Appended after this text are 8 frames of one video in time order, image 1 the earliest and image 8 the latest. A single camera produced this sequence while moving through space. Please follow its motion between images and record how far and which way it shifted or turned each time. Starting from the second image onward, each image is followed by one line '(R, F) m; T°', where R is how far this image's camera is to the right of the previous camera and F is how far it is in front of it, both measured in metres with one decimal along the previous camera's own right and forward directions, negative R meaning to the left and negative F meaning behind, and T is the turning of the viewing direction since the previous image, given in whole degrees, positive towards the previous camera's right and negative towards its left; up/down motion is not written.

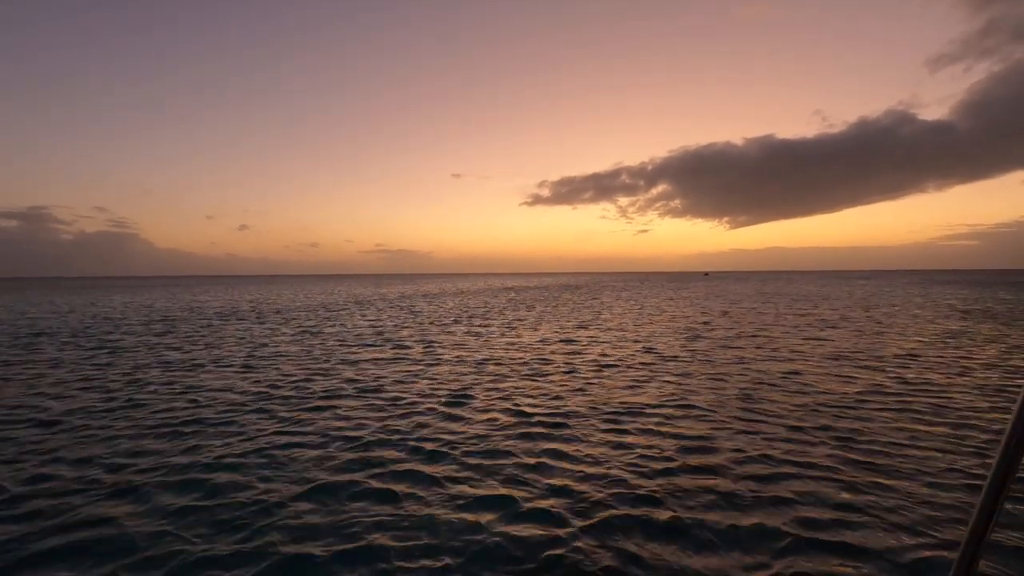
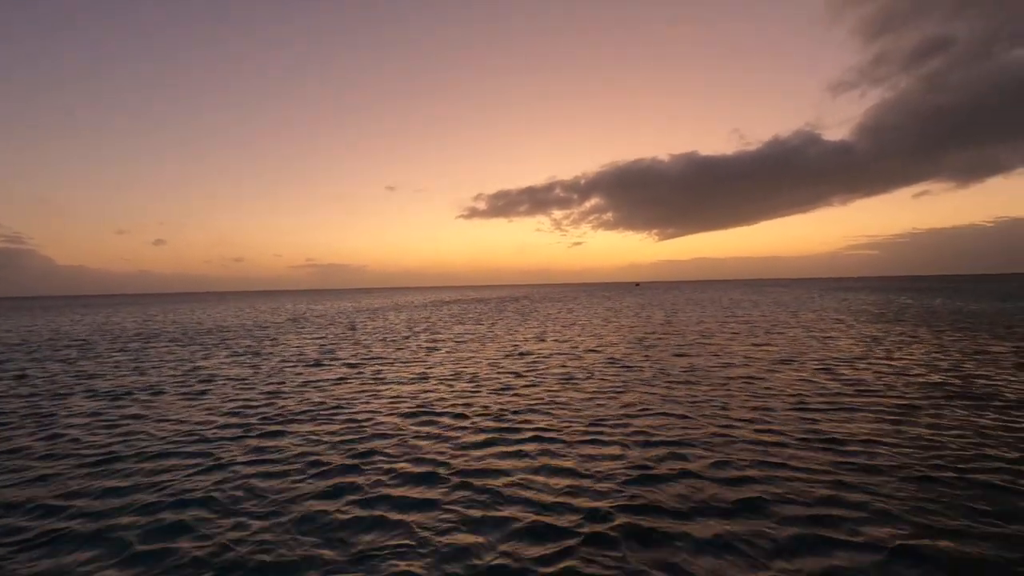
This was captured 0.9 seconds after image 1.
(-1.0, +0.3) m; +7°
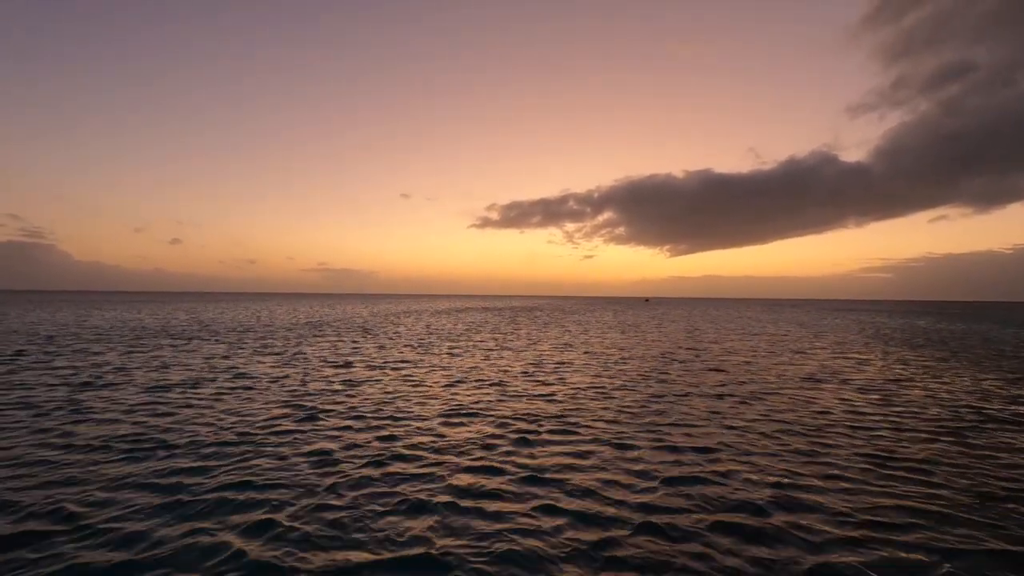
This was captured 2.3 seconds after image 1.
(-1.2, -0.6) m; -1°
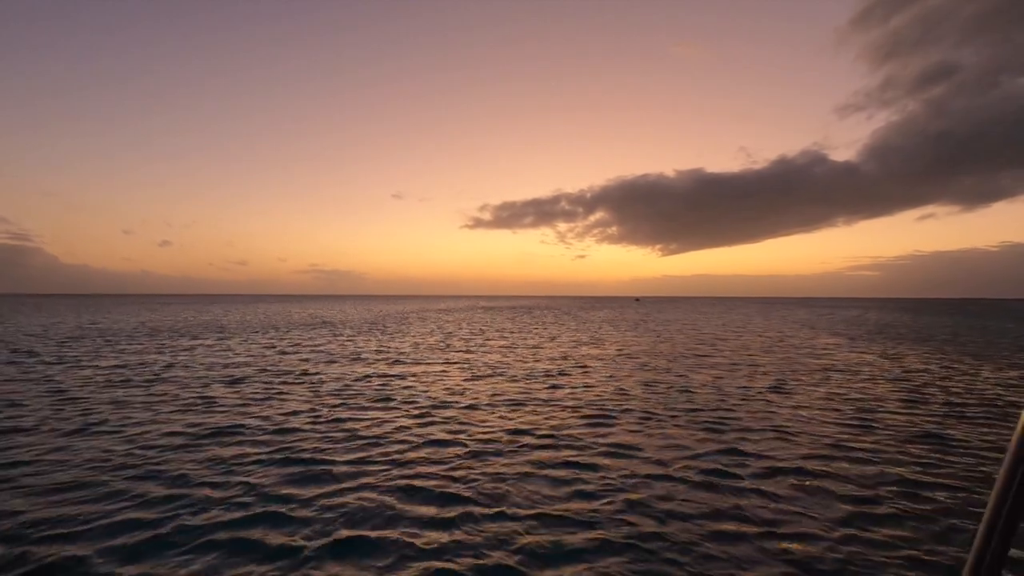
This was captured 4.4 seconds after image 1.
(-1.2, -1.3) m; +1°
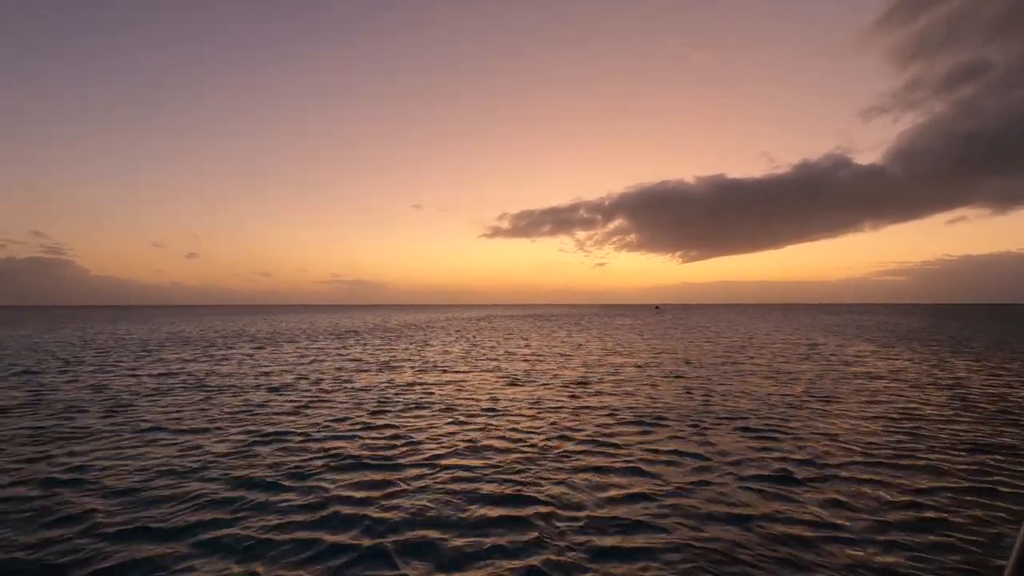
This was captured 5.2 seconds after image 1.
(-0.7, -0.8) m; -2°
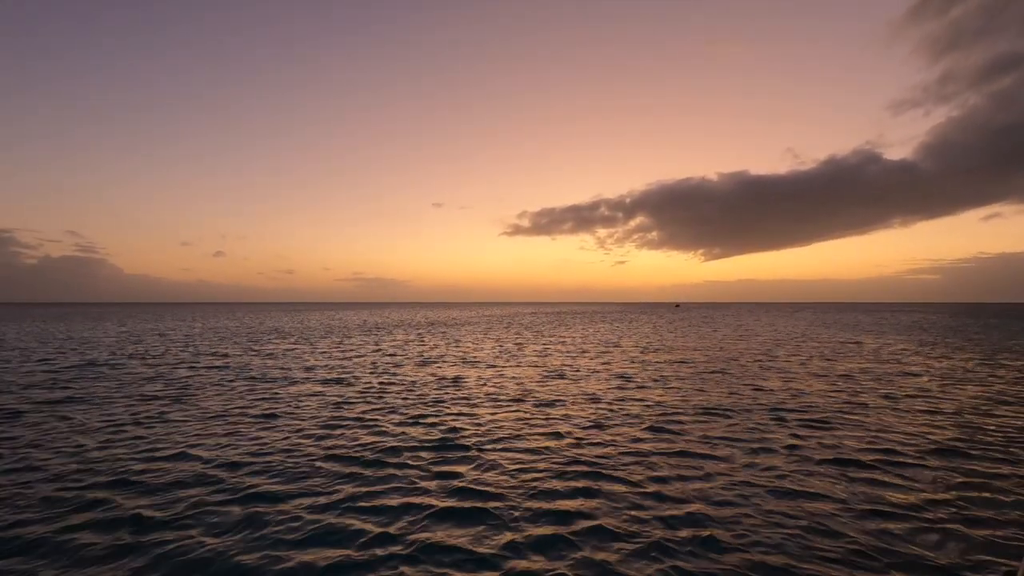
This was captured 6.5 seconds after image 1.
(-1.5, -1.3) m; -2°
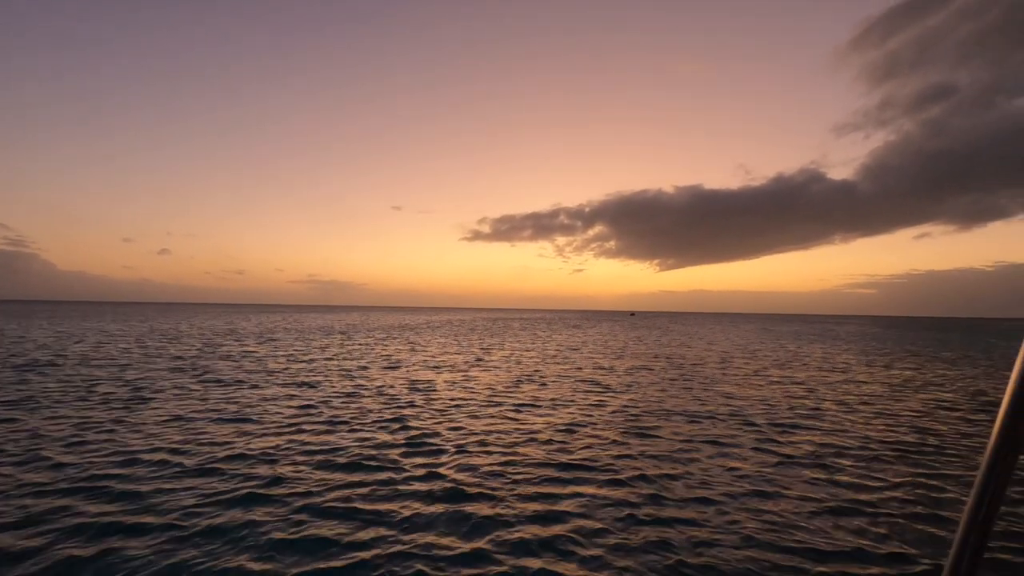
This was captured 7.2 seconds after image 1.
(-0.8, -0.1) m; +5°
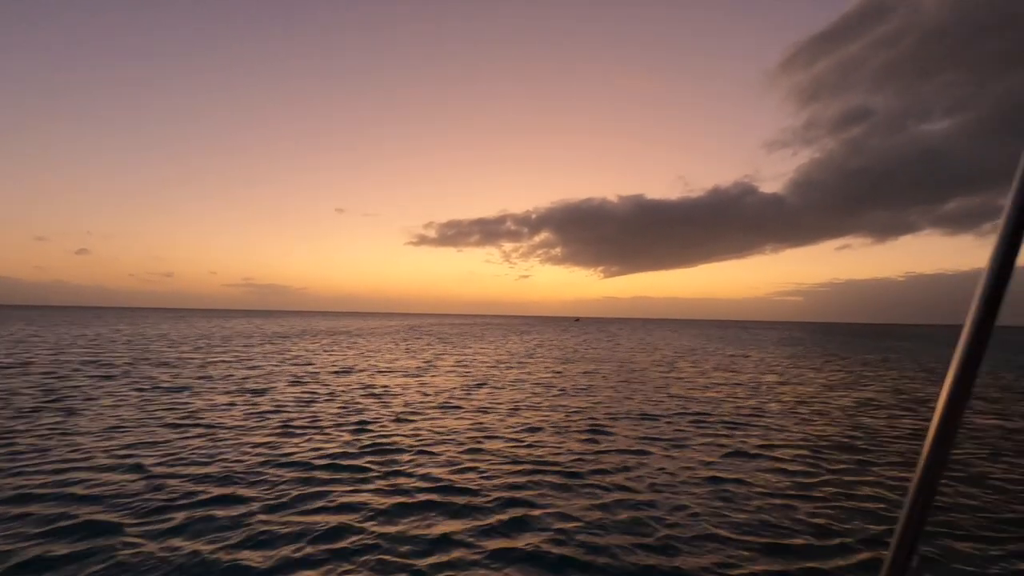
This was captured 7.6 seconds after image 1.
(-0.5, +0.7) m; +6°
